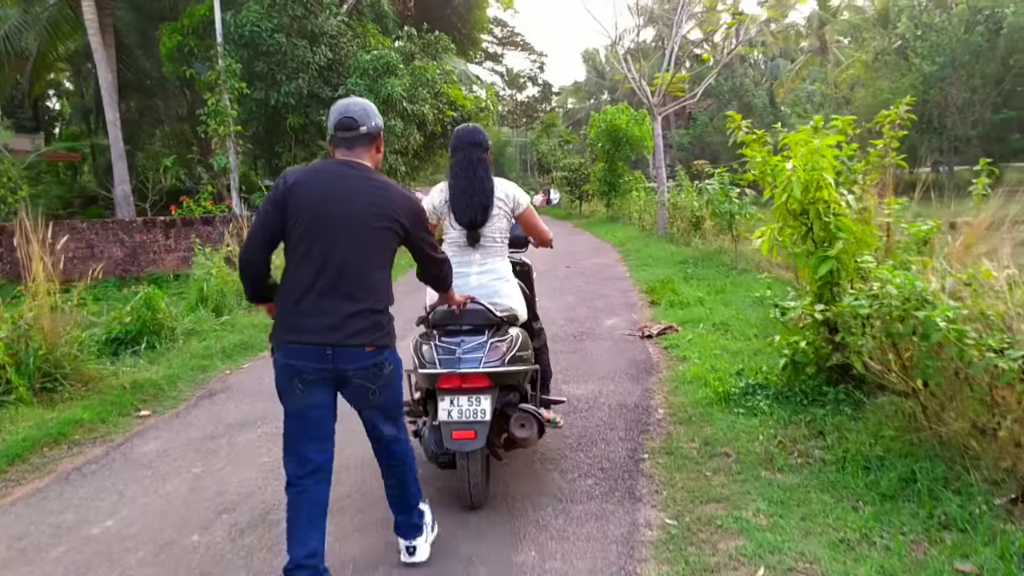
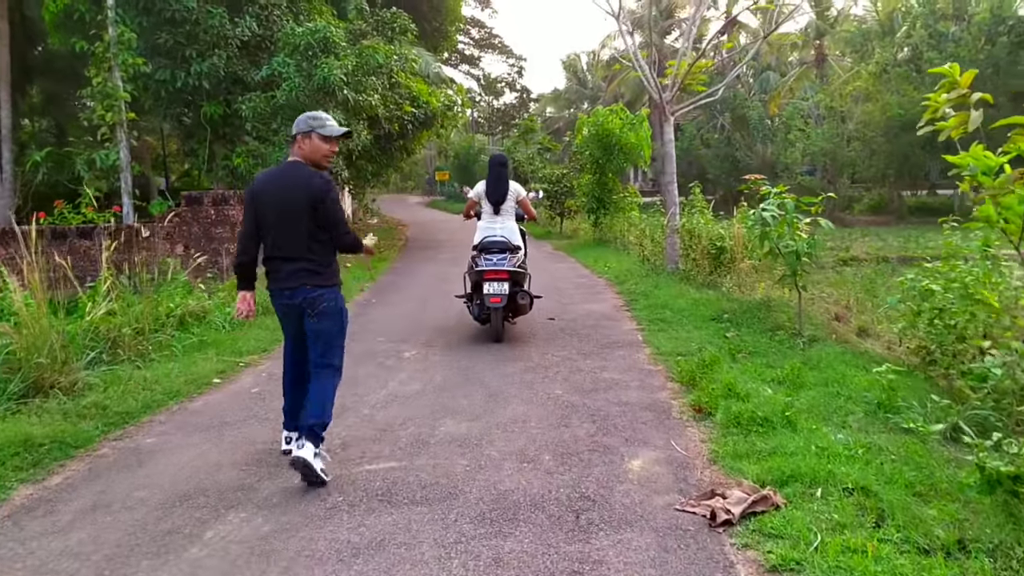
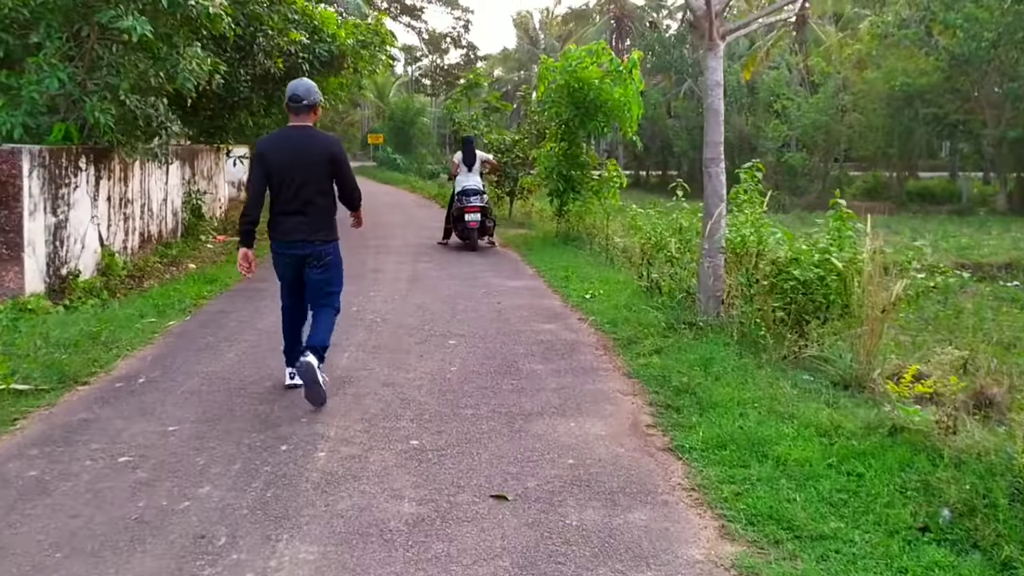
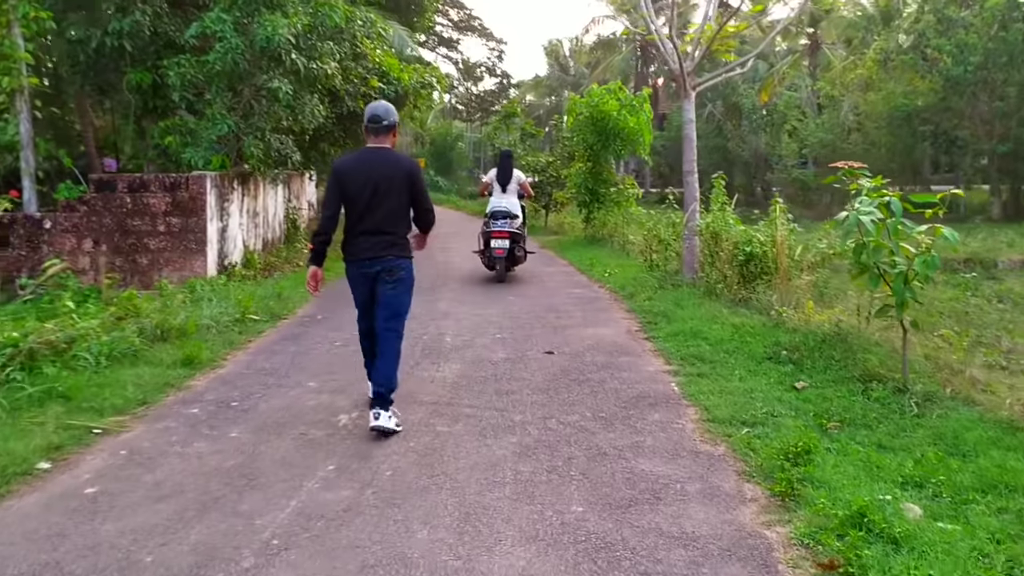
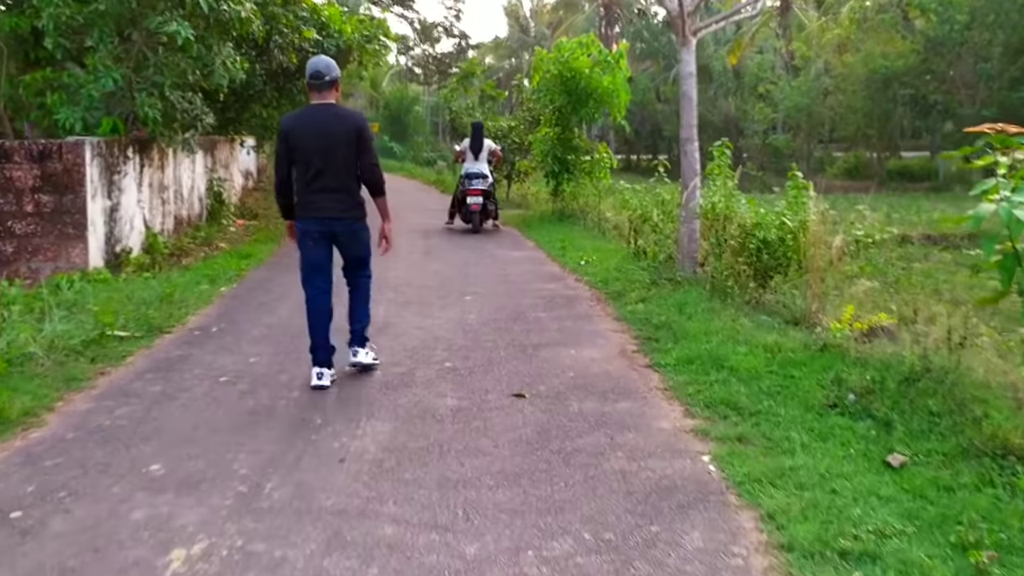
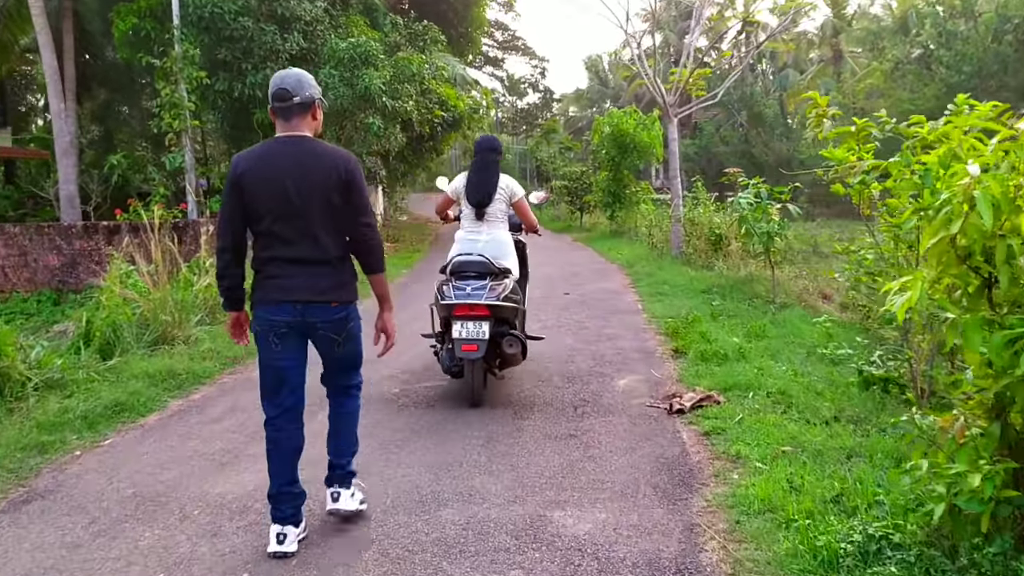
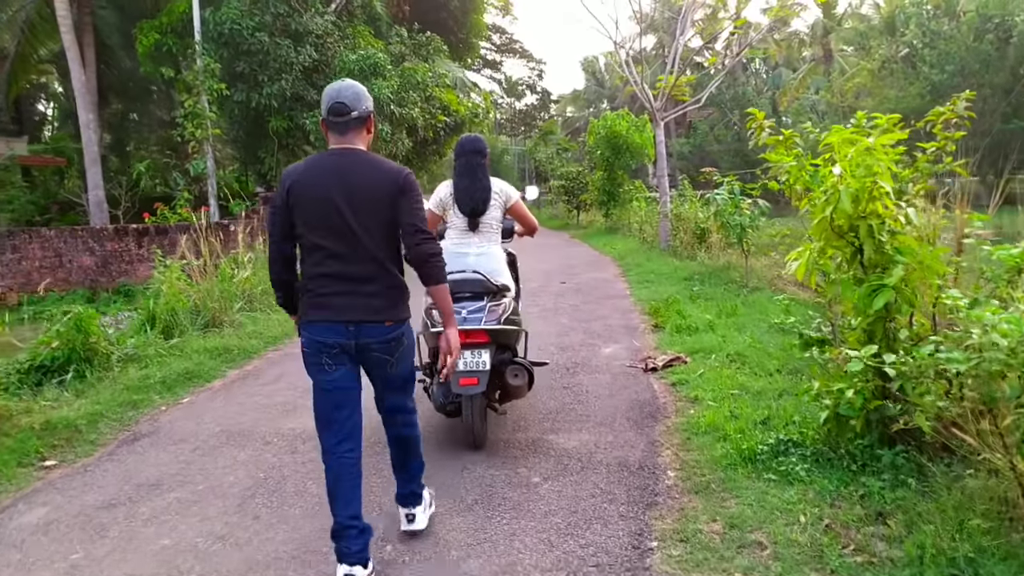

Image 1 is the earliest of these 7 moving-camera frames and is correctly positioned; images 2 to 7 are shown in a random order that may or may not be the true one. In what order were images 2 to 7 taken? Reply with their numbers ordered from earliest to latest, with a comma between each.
7, 6, 2, 4, 5, 3
